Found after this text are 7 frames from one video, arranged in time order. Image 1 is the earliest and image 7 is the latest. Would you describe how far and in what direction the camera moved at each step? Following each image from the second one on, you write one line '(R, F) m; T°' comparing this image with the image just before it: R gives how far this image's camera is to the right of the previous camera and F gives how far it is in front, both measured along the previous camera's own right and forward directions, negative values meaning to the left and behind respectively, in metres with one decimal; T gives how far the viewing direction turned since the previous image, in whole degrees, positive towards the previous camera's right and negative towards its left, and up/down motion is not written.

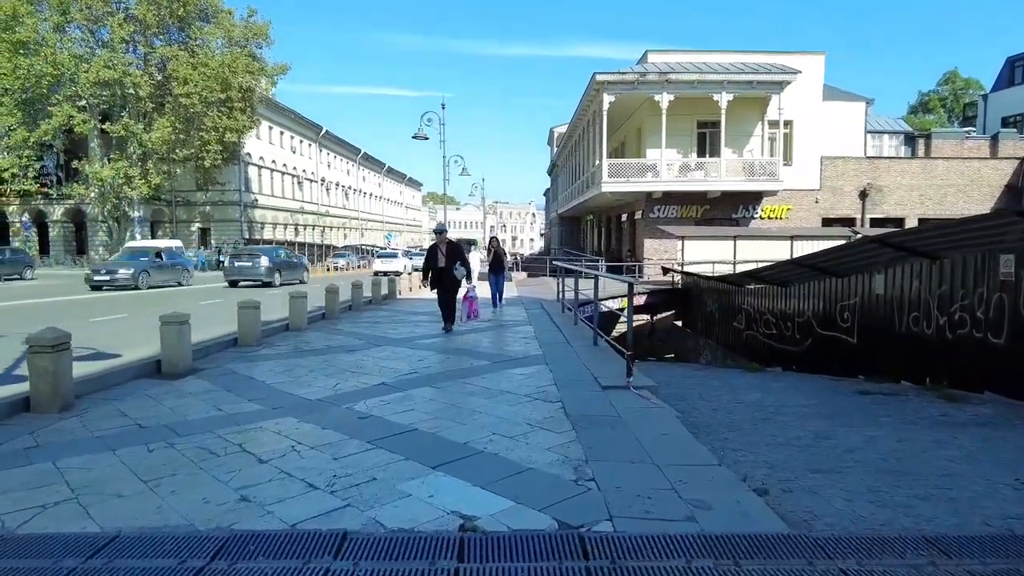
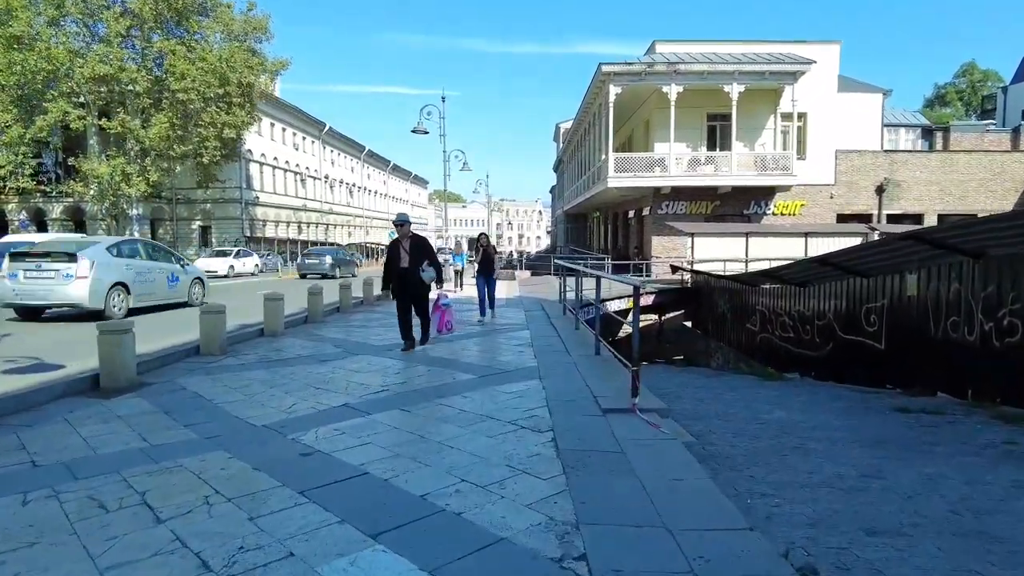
(+0.2, +0.9) m; -1°
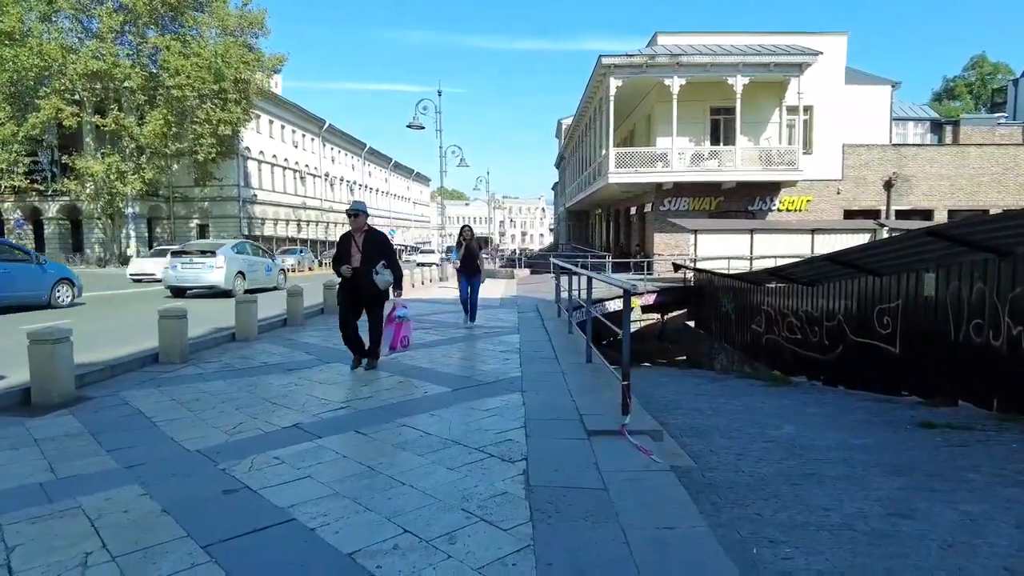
(+0.2, +0.6) m; 0°
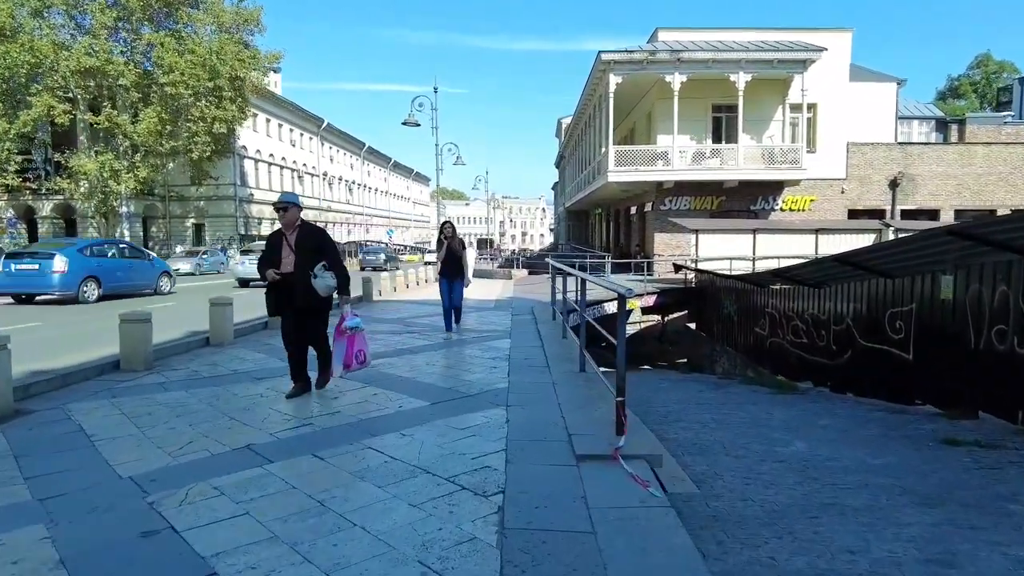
(+0.1, +0.5) m; 0°
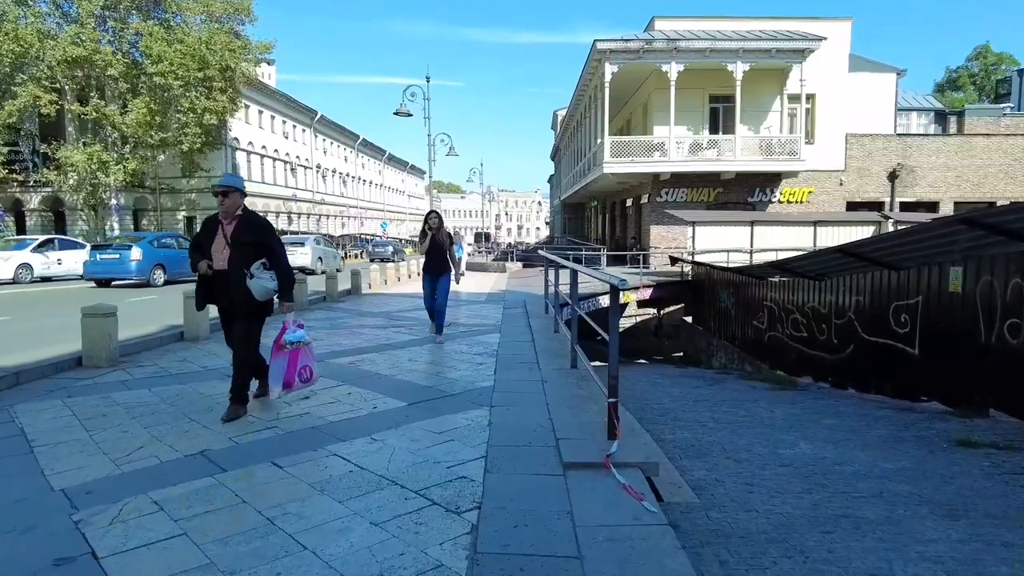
(+0.1, +0.4) m; 0°
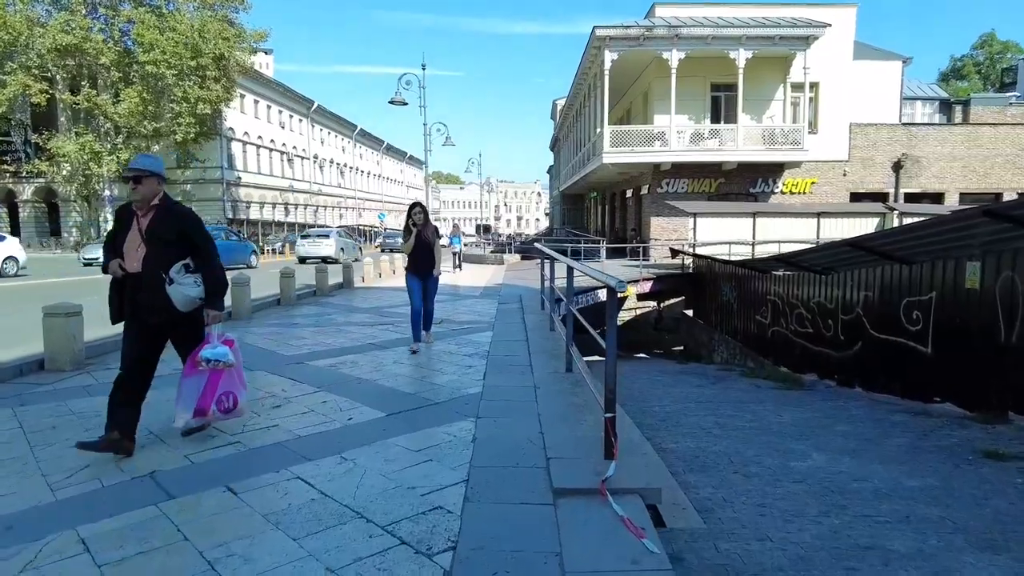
(+0.1, +0.4) m; 0°
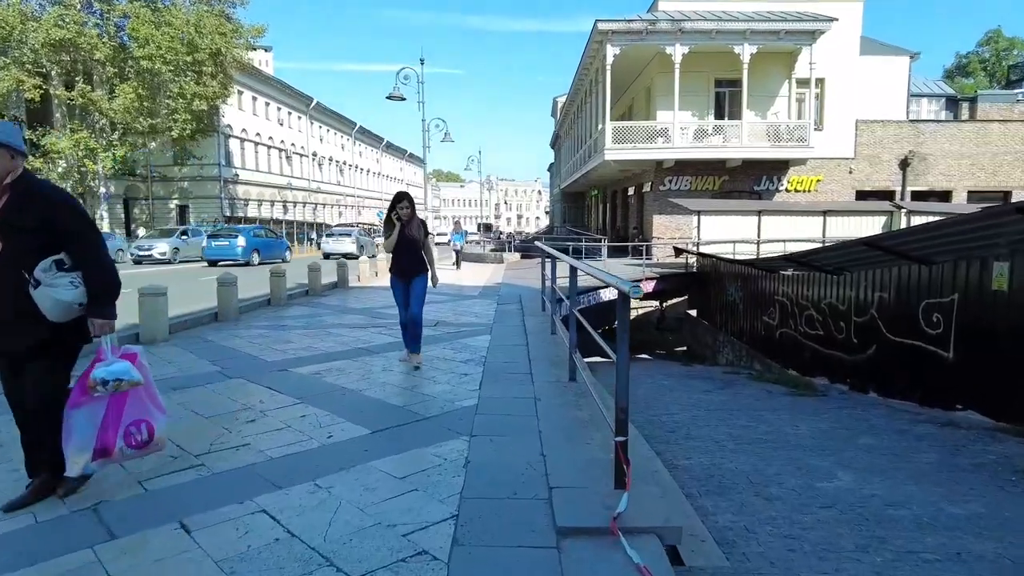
(0.0, +0.4) m; 0°
